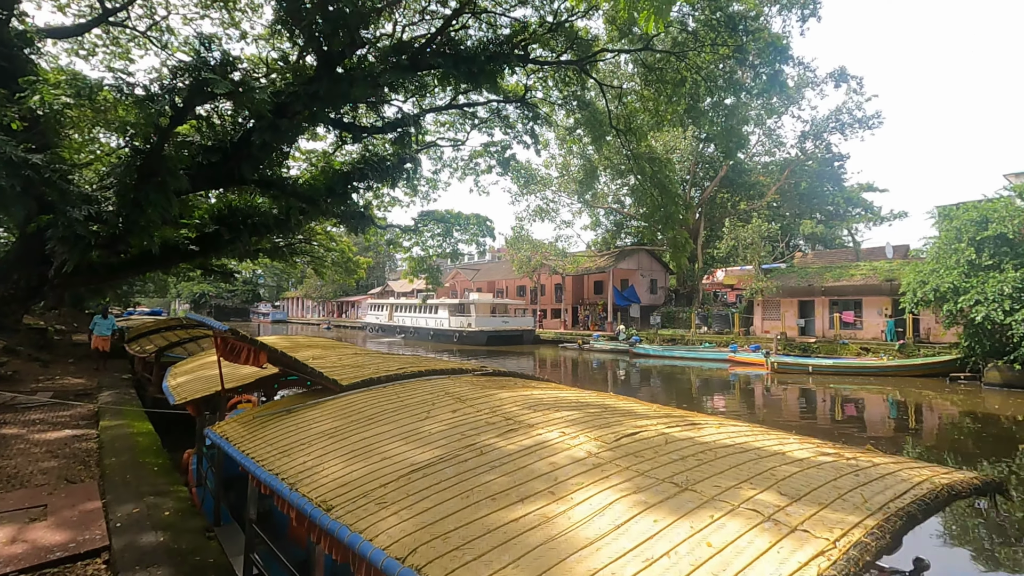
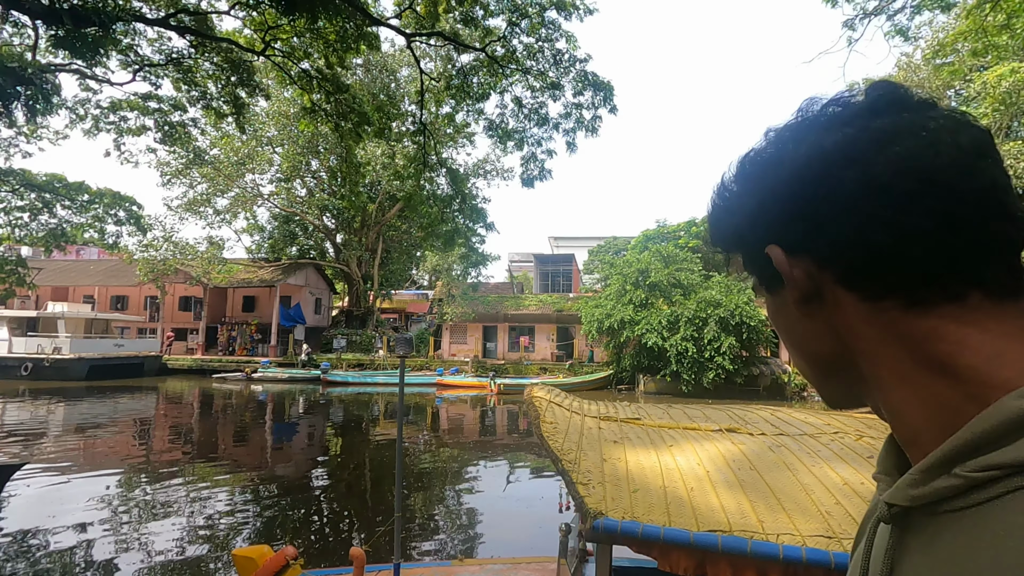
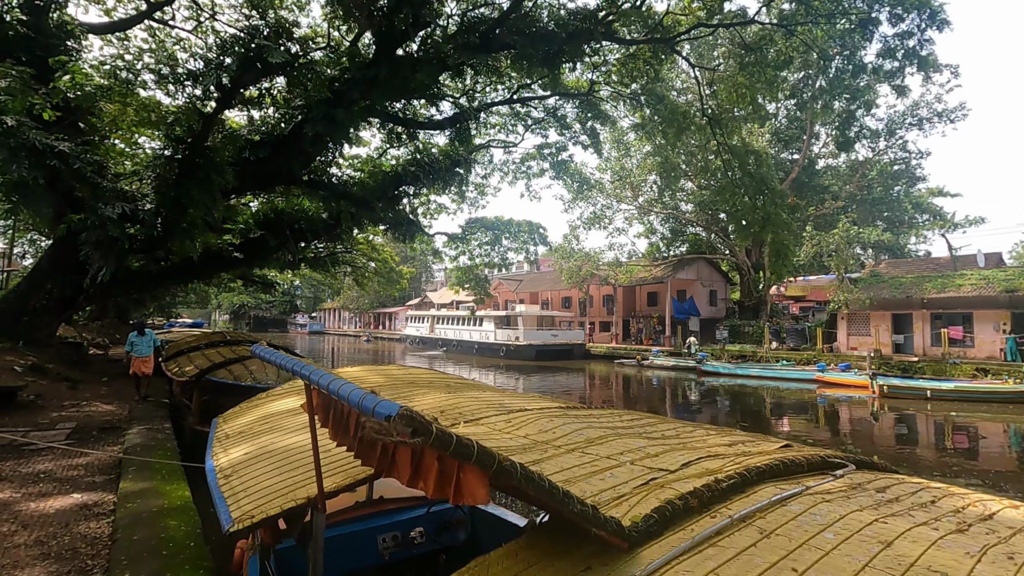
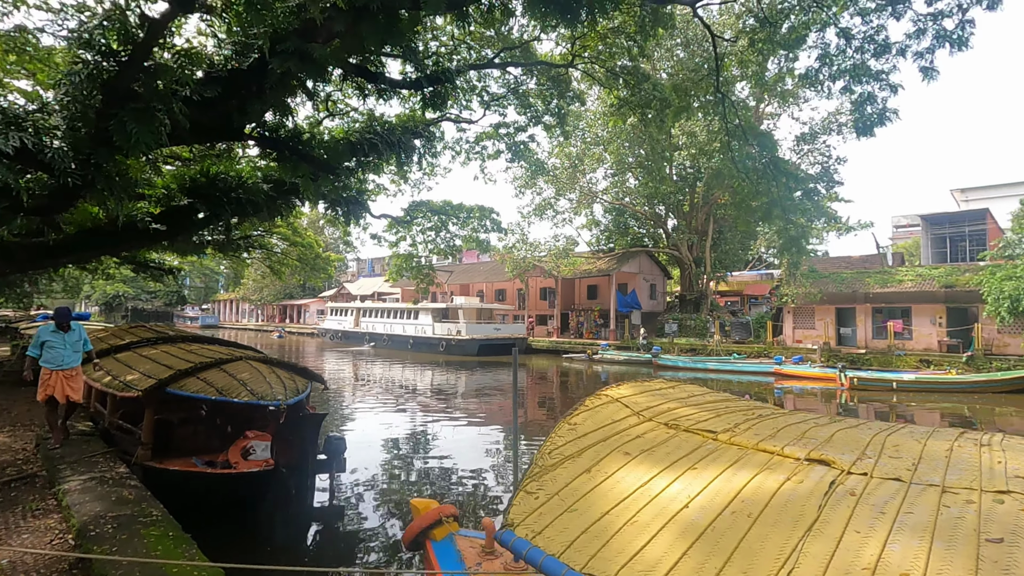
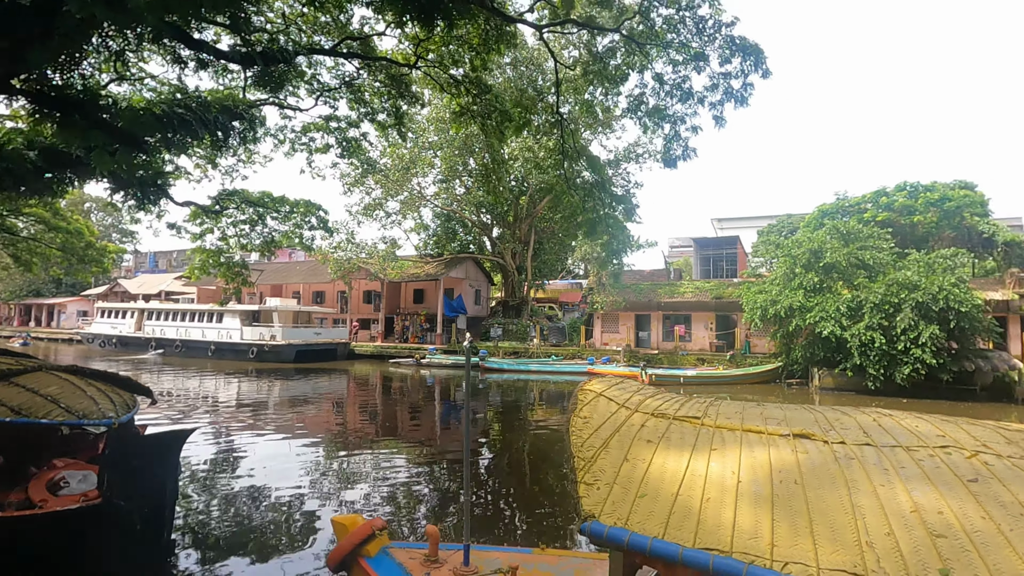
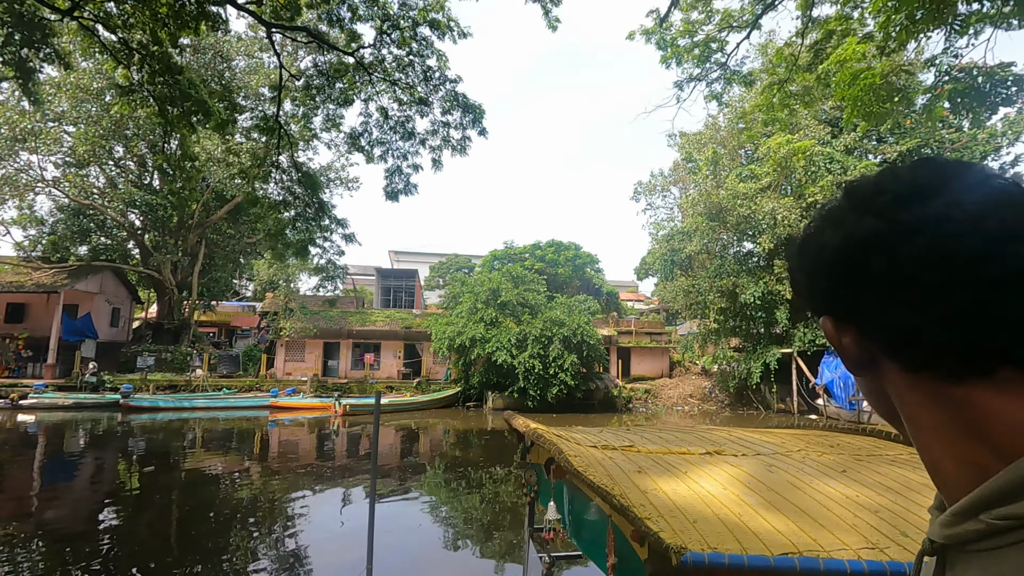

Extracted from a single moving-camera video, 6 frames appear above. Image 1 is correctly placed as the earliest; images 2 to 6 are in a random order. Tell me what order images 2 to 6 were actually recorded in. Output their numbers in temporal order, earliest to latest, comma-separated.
3, 4, 5, 2, 6
